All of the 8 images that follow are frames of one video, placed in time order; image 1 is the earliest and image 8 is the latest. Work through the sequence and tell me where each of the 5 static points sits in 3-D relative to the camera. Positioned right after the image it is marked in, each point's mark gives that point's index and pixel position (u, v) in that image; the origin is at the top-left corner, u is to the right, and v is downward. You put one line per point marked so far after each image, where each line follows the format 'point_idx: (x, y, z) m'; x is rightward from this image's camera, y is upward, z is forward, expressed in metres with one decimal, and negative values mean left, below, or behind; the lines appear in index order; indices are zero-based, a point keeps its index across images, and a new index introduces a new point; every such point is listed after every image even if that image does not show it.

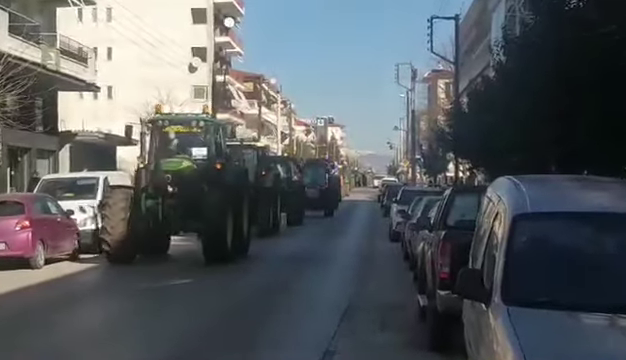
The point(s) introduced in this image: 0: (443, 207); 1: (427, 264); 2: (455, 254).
0: (+1.6, -0.3, +14.2) m
1: (+1.3, -1.0, +13.5) m
2: (+1.5, -0.8, +12.2) m
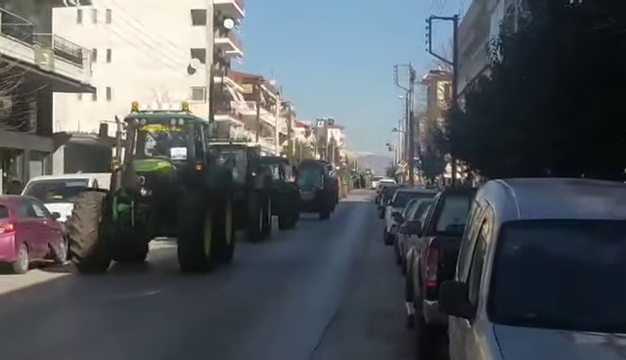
0: (+1.4, -0.3, +13.6) m
1: (+1.1, -1.0, +13.0) m
2: (+1.3, -0.8, +11.7) m
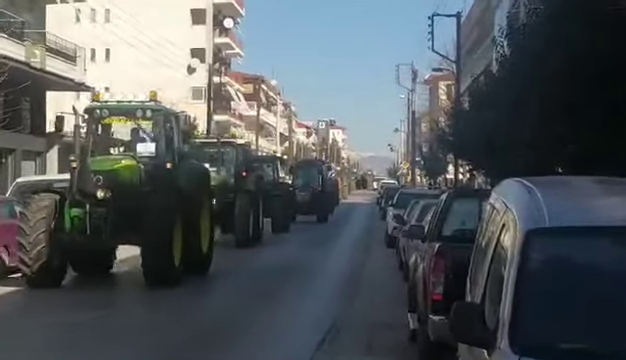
0: (+1.3, -0.3, +12.4) m
1: (+1.1, -1.0, +11.7) m
2: (+1.2, -0.8, +10.4) m
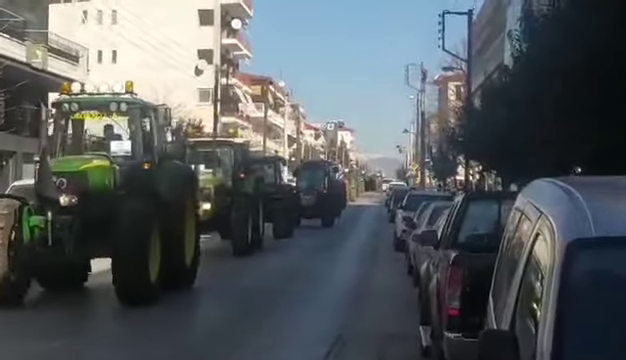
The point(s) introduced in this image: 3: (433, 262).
0: (+1.3, -0.4, +11.3) m
1: (+1.1, -1.0, +10.6) m
2: (+1.2, -0.8, +9.3) m
3: (+1.2, -0.8, +11.9) m
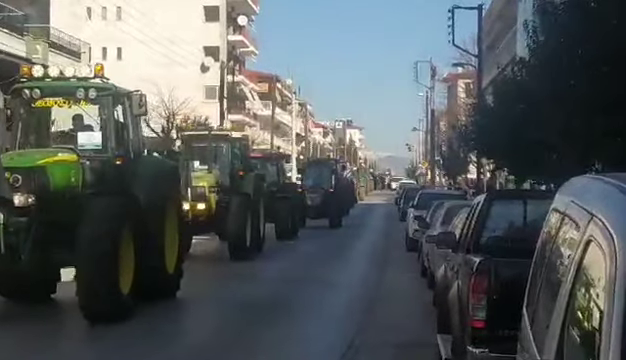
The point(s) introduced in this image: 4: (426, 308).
0: (+1.4, -0.3, +10.2) m
1: (+1.1, -1.0, +9.5) m
2: (+1.2, -0.8, +8.2) m
3: (+1.2, -0.8, +10.7) m
4: (+1.5, -1.7, +16.1) m
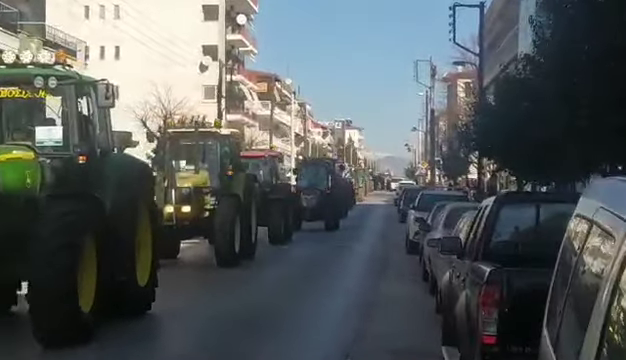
0: (+1.3, -0.3, +9.4) m
1: (+1.1, -1.0, +8.8) m
2: (+1.2, -0.8, +7.5) m
3: (+1.2, -0.8, +10.0) m
4: (+1.5, -1.7, +15.4) m
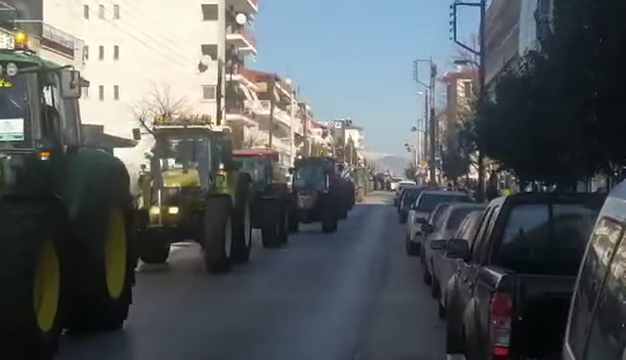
0: (+1.3, -0.3, +9.0) m
1: (+1.1, -1.0, +8.3) m
2: (+1.2, -0.8, +7.0) m
3: (+1.2, -0.8, +9.6) m
4: (+1.5, -1.7, +14.9) m
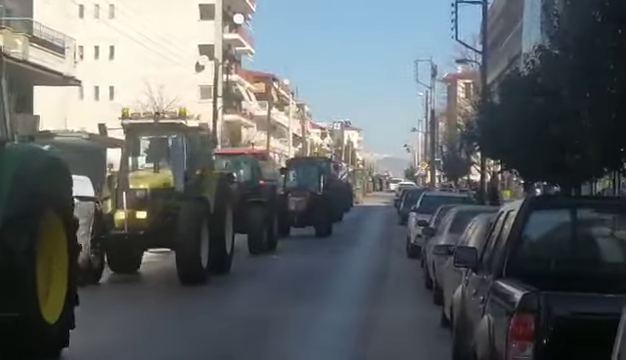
0: (+1.3, -0.3, +7.9) m
1: (+1.0, -1.0, +7.2) m
2: (+1.1, -0.8, +5.9) m
3: (+1.1, -0.8, +8.5) m
4: (+1.4, -1.7, +13.8) m
